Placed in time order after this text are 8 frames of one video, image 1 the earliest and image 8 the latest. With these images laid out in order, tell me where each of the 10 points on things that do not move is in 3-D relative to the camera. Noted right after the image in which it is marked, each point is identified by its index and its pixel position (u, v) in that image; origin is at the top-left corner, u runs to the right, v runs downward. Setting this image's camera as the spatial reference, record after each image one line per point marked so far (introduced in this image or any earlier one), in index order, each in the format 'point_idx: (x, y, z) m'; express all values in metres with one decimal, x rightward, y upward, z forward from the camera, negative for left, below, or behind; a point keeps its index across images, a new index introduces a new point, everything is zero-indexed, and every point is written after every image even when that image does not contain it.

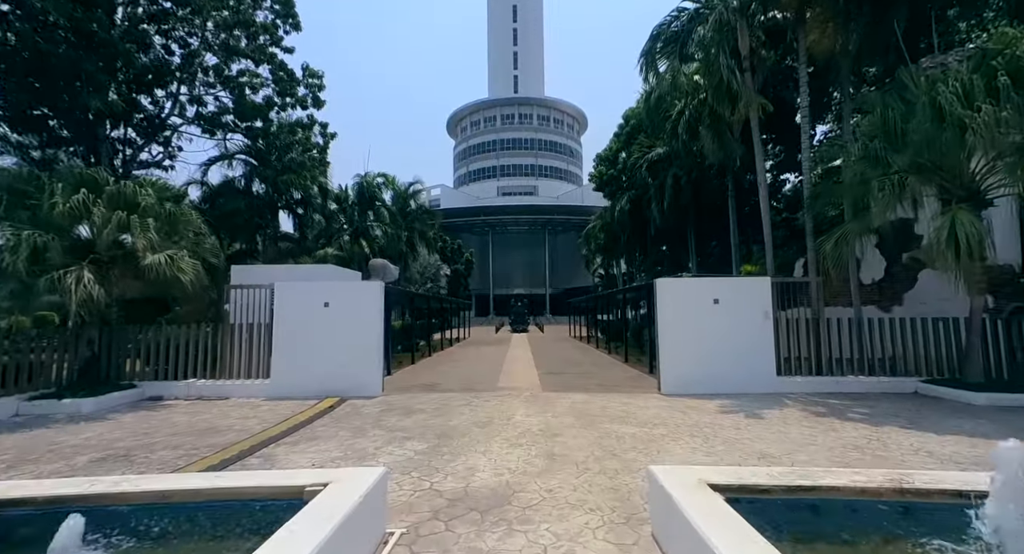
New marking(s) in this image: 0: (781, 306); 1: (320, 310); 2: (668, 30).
0: (+5.5, -0.6, +10.5) m
1: (-4.1, -0.7, +11.1) m
2: (+4.6, +7.5, +15.2) m
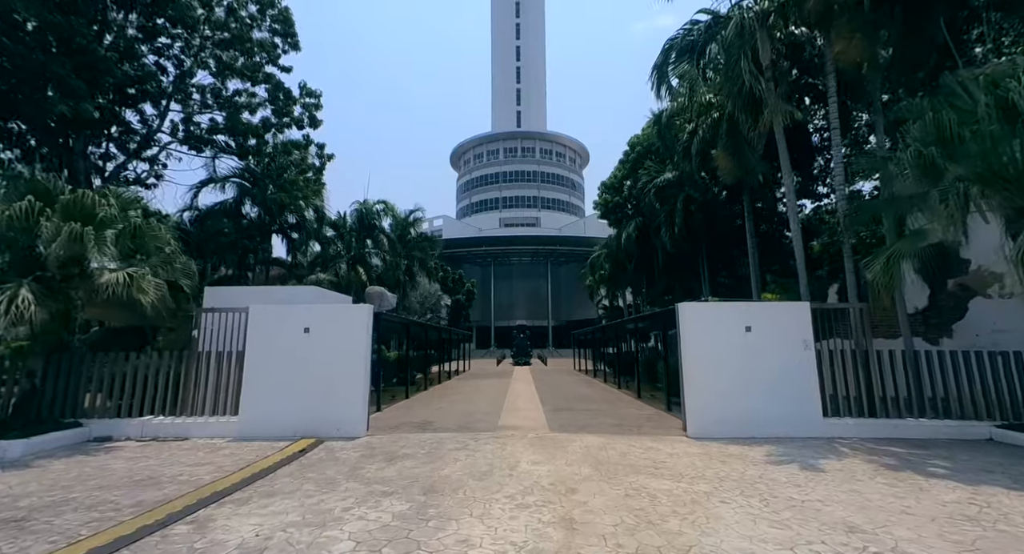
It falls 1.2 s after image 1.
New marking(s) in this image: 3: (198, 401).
0: (+5.6, -1.1, +9.2) m
1: (-4.1, -1.1, +9.8) m
2: (+4.8, +6.7, +14.5) m
3: (-6.2, -2.4, +10.0) m
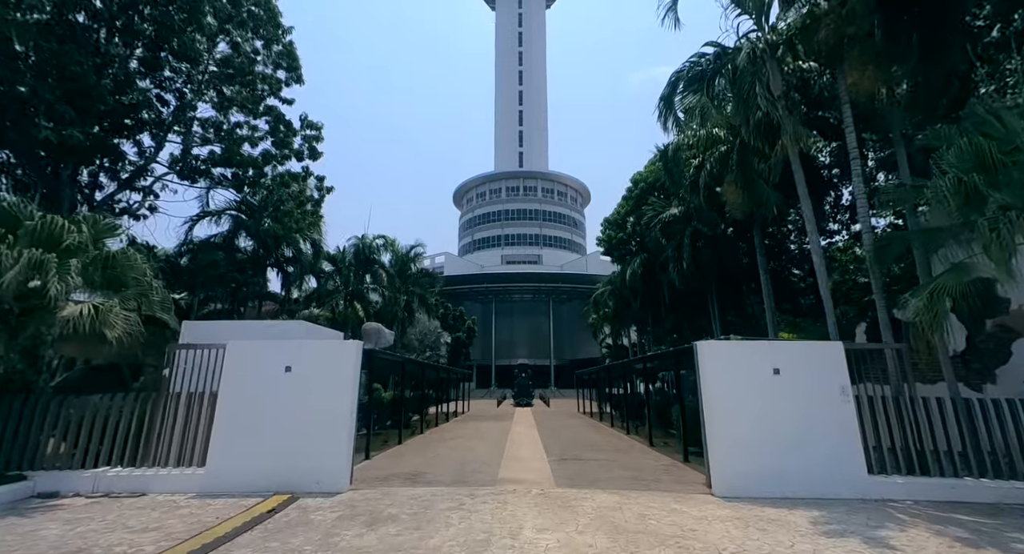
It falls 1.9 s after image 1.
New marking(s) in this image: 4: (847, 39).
0: (+5.6, -1.7, +8.3) m
1: (-4.0, -1.7, +8.9) m
2: (+4.9, +5.7, +14.1) m
3: (-6.2, -3.0, +9.0) m
4: (+8.2, +5.8, +12.6) m
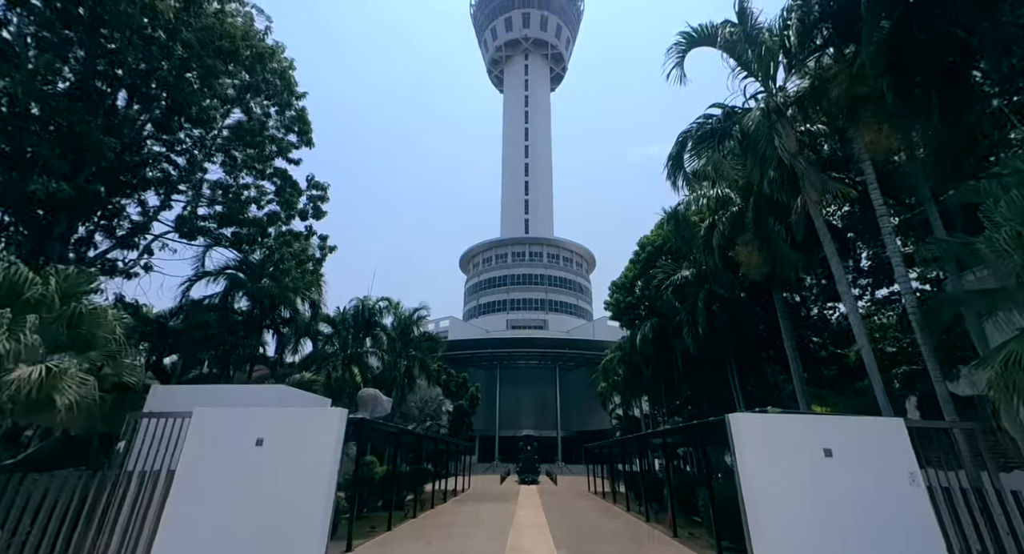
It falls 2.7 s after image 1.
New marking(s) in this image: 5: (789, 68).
0: (+5.7, -2.6, +7.0) m
1: (-4.0, -2.7, +7.7) m
2: (+5.1, +4.0, +13.7) m
3: (-6.1, -3.9, +7.6) m
4: (+8.3, +4.3, +12.2) m
5: (+7.1, +5.5, +13.3) m
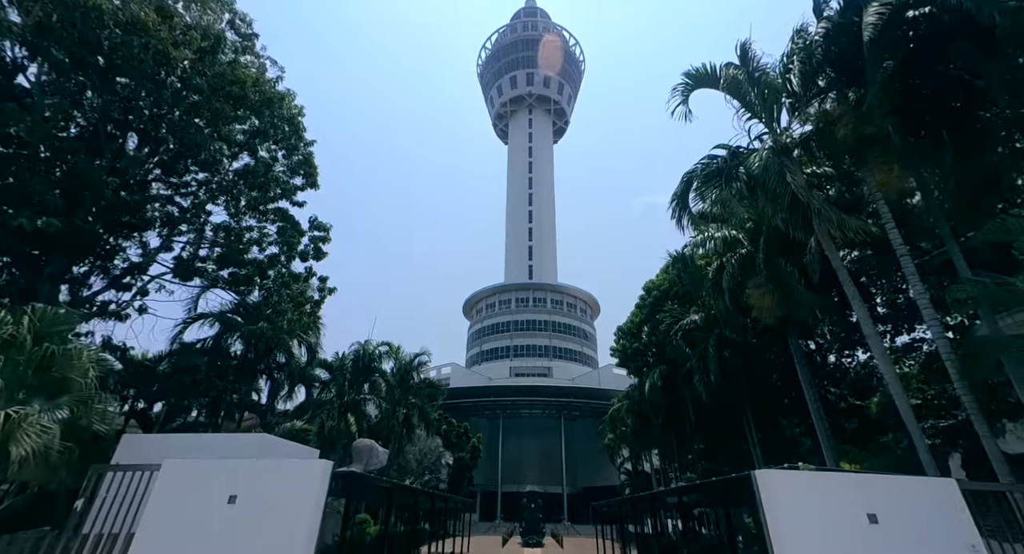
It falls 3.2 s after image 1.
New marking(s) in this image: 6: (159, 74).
0: (+5.7, -3.1, +6.1) m
1: (-3.9, -3.2, +6.9) m
2: (+5.2, +2.9, +13.4) m
3: (-6.1, -4.4, +6.7) m
4: (+8.4, +3.3, +11.9) m
5: (+7.2, +4.4, +13.1) m
6: (-9.3, +5.4, +14.1) m
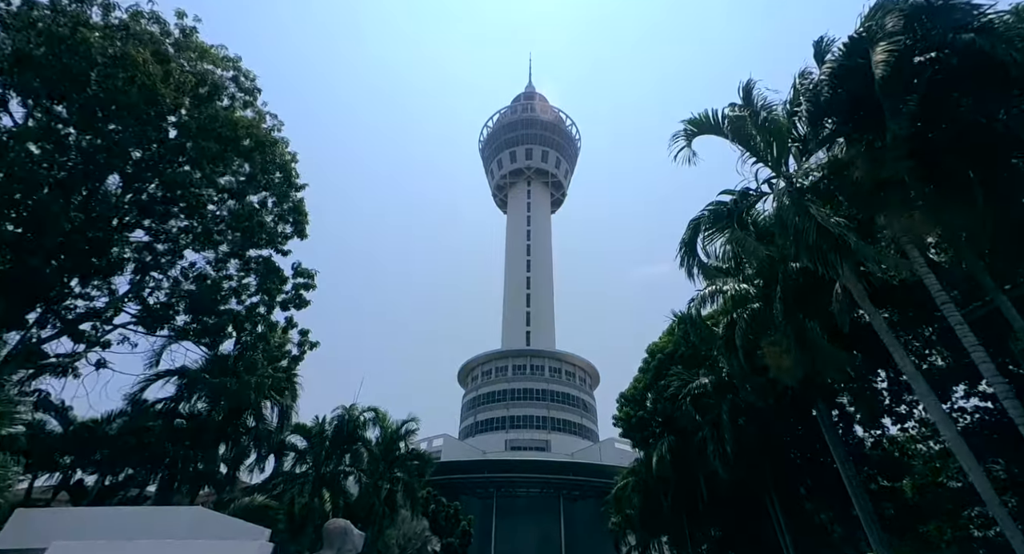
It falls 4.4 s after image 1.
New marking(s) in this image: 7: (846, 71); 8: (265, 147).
0: (+5.5, -3.3, +4.4) m
1: (-4.1, -3.4, +5.2) m
2: (+5.0, +1.6, +12.5) m
3: (-6.3, -4.6, +4.8) m
4: (+8.3, +2.1, +11.0) m
5: (+7.0, +3.1, +12.4) m
6: (-9.5, +4.2, +13.5) m
7: (+6.4, +4.0, +9.8) m
8: (-8.1, +4.3, +16.6) m
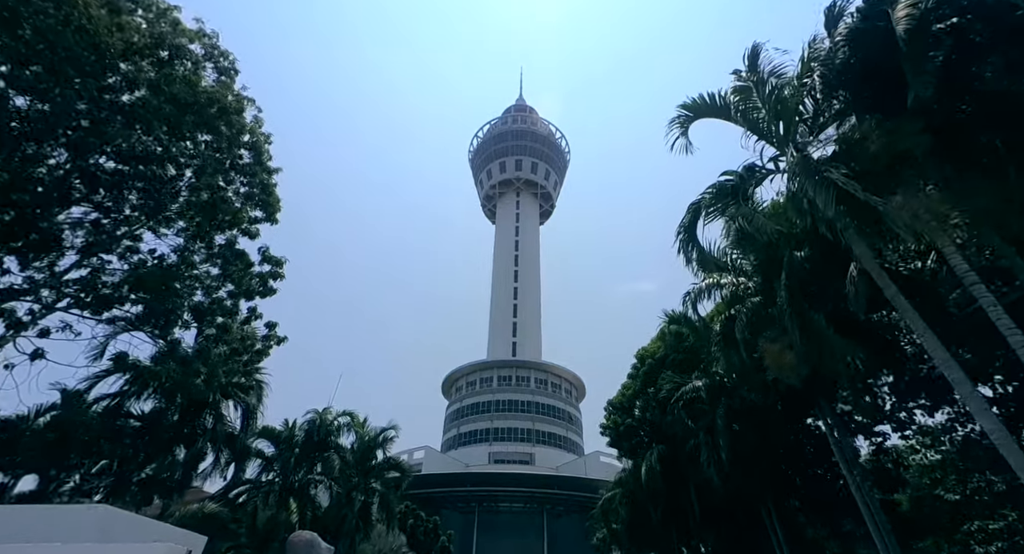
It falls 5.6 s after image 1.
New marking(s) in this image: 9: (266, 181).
0: (+5.3, -2.8, +3.4) m
1: (-4.4, -2.8, +3.9) m
2: (+4.6, +1.8, +11.6) m
3: (-6.6, -3.9, +3.5) m
4: (+7.9, +2.4, +10.2) m
5: (+6.7, +3.3, +11.6) m
6: (-9.8, +4.7, +12.3) m
7: (+6.2, +4.3, +9.0) m
8: (-8.5, +4.6, +15.5) m
9: (-8.0, +3.1, +16.7) m
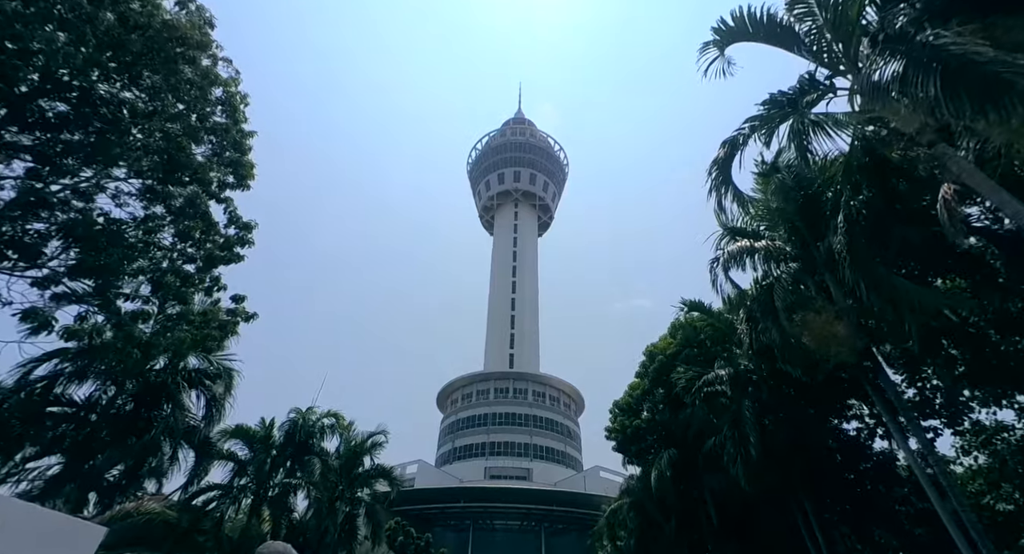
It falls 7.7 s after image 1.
0: (+5.3, -1.7, +1.6) m
1: (-4.4, -1.6, +2.0) m
2: (+4.7, +2.7, +9.9) m
3: (-6.5, -2.7, +1.5) m
4: (+8.0, +3.3, +8.6) m
5: (+6.8, +4.2, +9.9) m
6: (-9.7, +5.7, +10.6) m
7: (+6.3, +5.2, +7.4) m
8: (-8.5, +5.5, +13.8) m
9: (-8.0, +3.9, +15.0) m
